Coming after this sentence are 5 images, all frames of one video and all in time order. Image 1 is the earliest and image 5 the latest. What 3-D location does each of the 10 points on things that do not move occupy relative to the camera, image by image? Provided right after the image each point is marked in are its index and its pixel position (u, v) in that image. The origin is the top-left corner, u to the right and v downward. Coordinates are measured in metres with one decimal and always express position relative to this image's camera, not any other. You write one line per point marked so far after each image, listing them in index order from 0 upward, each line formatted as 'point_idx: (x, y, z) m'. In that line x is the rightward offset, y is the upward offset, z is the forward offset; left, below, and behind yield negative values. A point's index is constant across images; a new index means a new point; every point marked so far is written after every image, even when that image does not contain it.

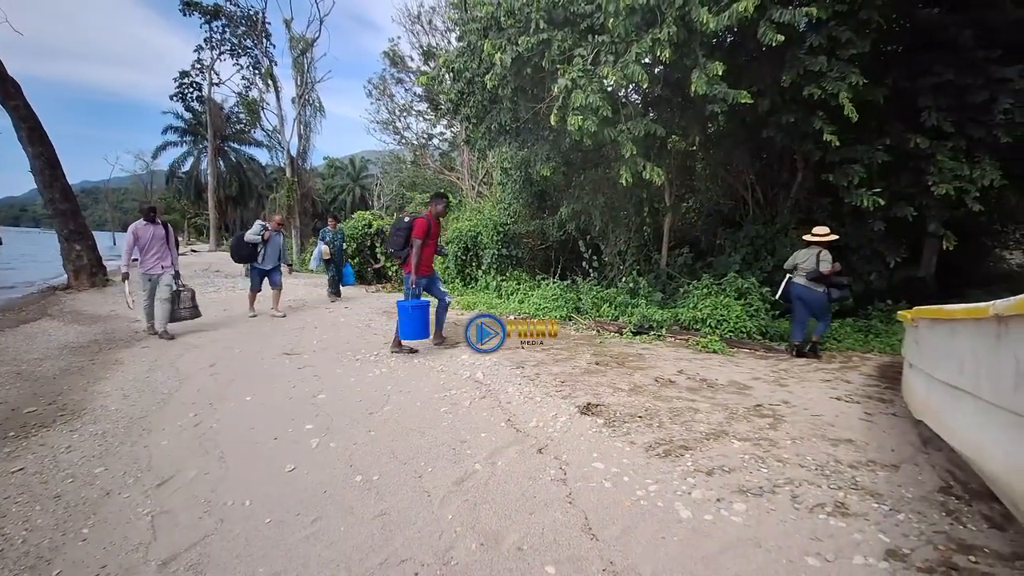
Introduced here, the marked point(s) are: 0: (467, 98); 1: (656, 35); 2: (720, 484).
0: (-0.9, +3.8, +10.3) m
1: (+1.8, +3.1, +6.2) m
2: (+1.3, -1.2, +3.1) m
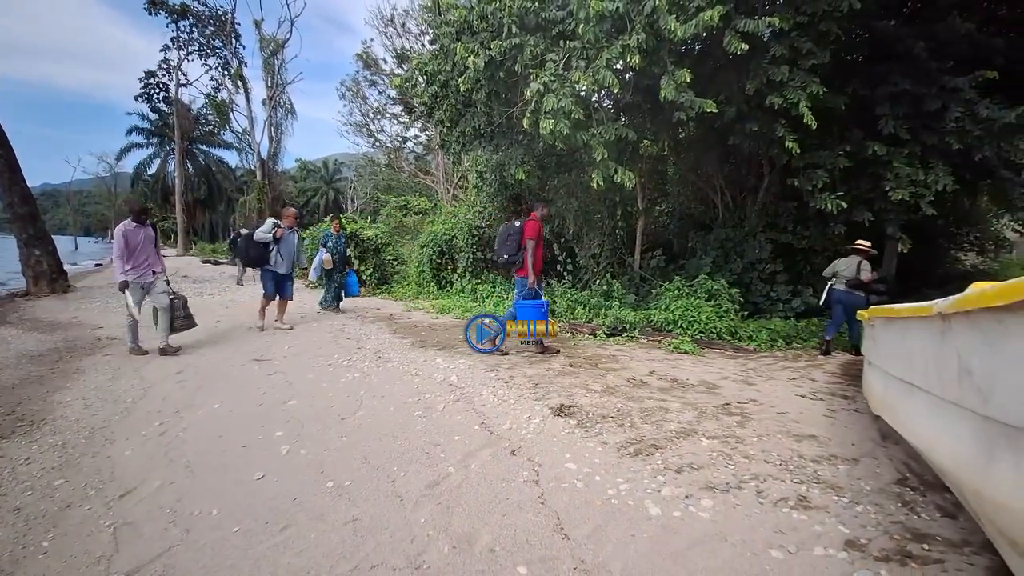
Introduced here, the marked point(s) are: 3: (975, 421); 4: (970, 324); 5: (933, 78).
0: (-1.4, +3.7, +10.3) m
1: (+1.4, +3.1, +6.3) m
2: (+1.1, -1.2, +3.2) m
3: (+2.1, -0.6, +2.3) m
4: (+2.1, -0.2, +2.3) m
5: (+7.8, +3.9, +9.6) m
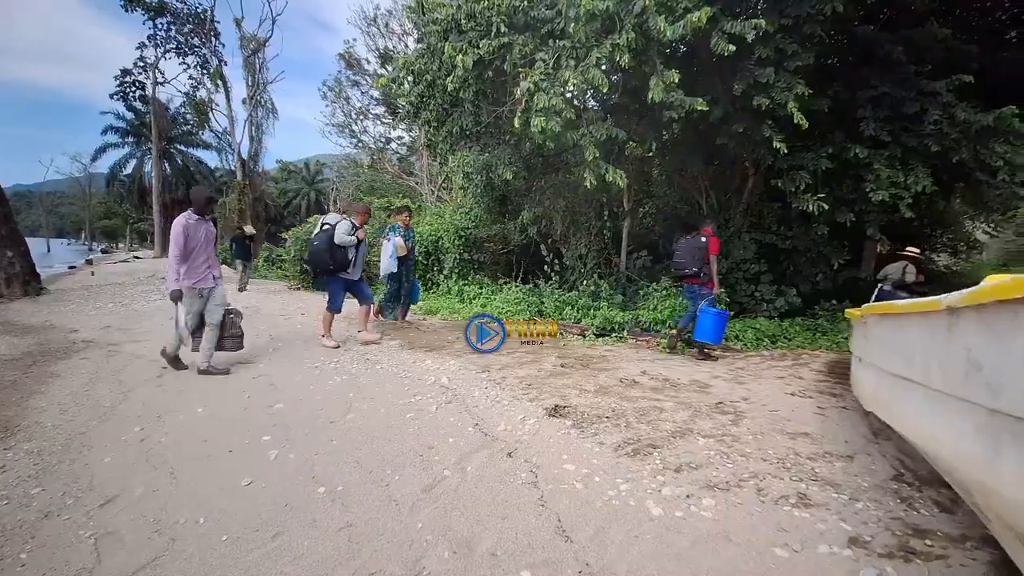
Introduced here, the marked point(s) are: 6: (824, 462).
0: (-1.7, +3.7, +10.2) m
1: (+1.3, +3.1, +6.3) m
2: (+1.1, -1.2, +3.2) m
3: (+2.1, -0.6, +2.3) m
4: (+2.1, -0.1, +2.3) m
5: (+7.5, +3.9, +9.8) m
6: (+2.2, -1.2, +3.5) m
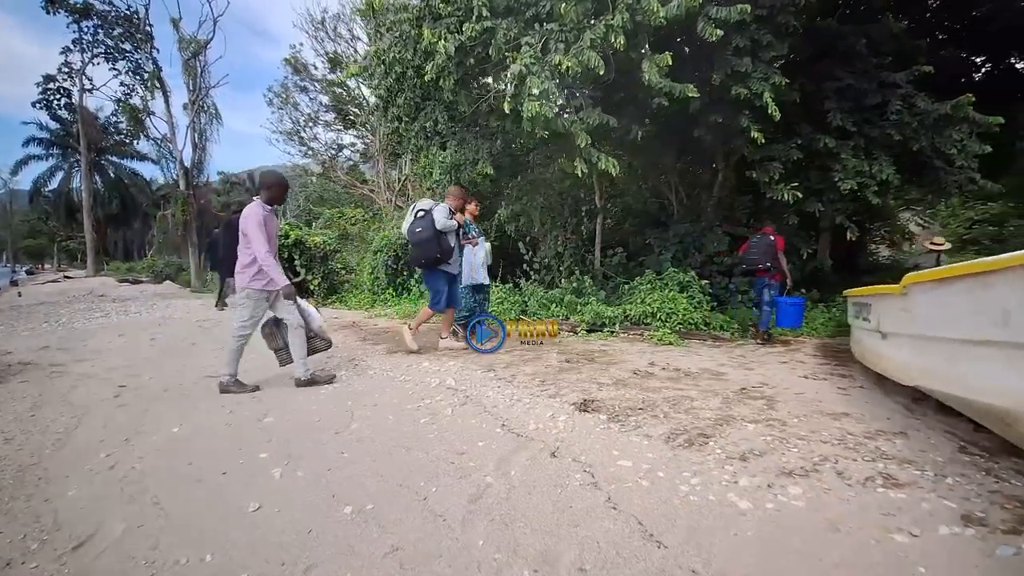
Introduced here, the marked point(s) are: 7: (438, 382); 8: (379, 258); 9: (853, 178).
0: (-2.2, +3.6, +9.7) m
1: (+1.2, +3.2, +6.1) m
2: (+1.4, -1.0, +2.9) m
3: (+2.5, -0.3, +2.1) m
4: (+2.4, +0.1, +2.1) m
5: (+7.0, +4.2, +10.1) m
6: (+2.4, -1.0, +3.3) m
7: (-0.7, -0.9, +5.0) m
8: (-3.2, +0.7, +12.5) m
9: (+6.5, +2.1, +9.8) m
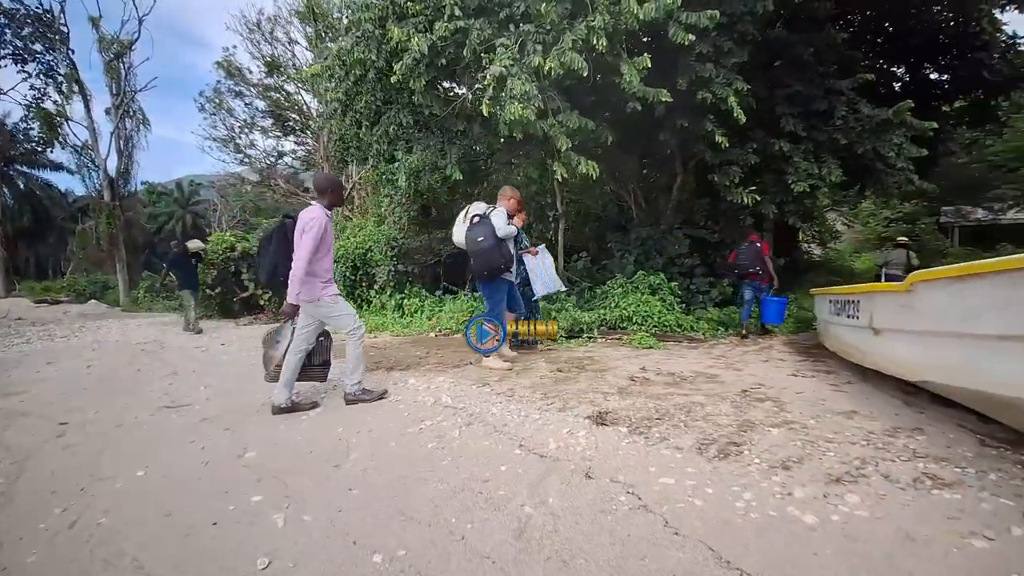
0: (-2.8, +3.4, +9.3) m
1: (+0.9, +3.1, +6.0) m
2: (+1.6, -1.0, +2.8) m
3: (+2.7, -0.3, +2.1) m
4: (+2.7, +0.1, +2.1) m
5: (+6.3, +4.3, +10.6) m
6: (+2.6, -1.0, +3.4) m
7: (-0.7, -1.0, +4.6) m
8: (-4.0, +0.4, +11.9) m
9: (+5.8, +2.2, +10.2) m
